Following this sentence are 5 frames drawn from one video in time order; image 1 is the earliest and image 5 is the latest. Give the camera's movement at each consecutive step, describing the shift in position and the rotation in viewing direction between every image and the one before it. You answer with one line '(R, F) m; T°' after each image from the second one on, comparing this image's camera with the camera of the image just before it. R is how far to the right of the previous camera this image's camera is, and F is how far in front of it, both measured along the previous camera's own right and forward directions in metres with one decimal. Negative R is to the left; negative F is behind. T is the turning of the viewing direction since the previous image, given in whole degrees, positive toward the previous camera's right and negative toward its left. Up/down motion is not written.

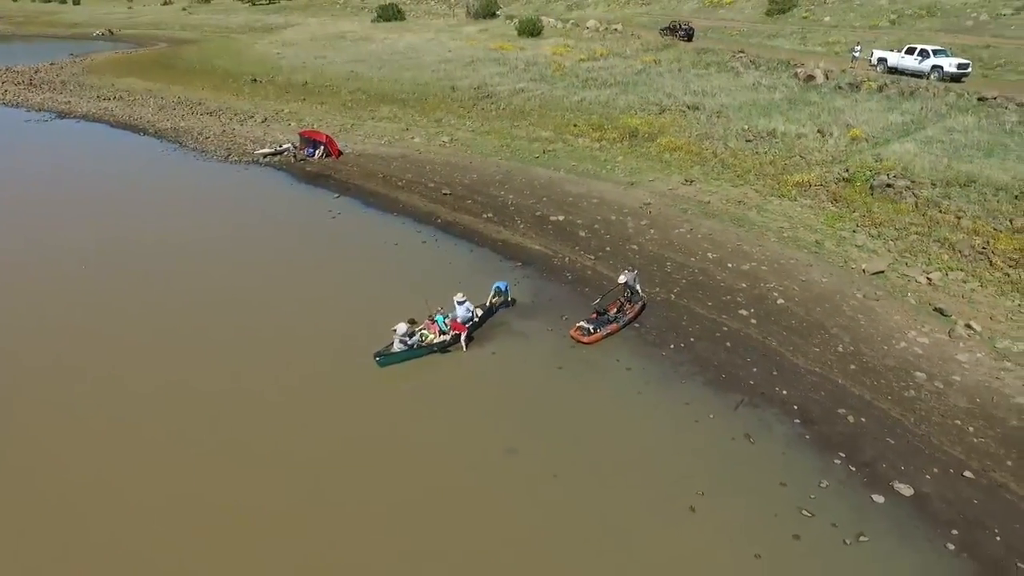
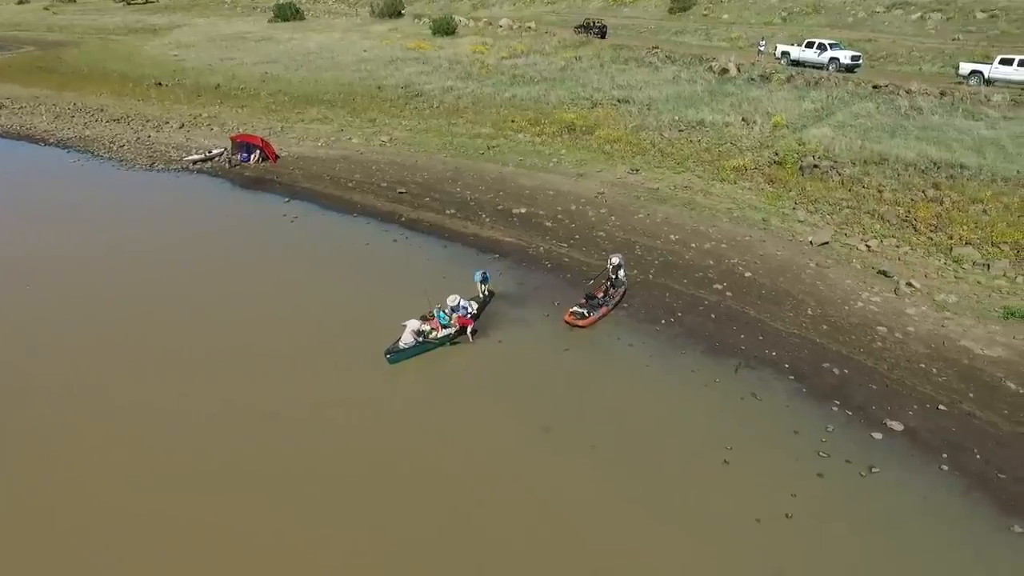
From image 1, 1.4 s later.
(-2.5, -0.6) m; +9°
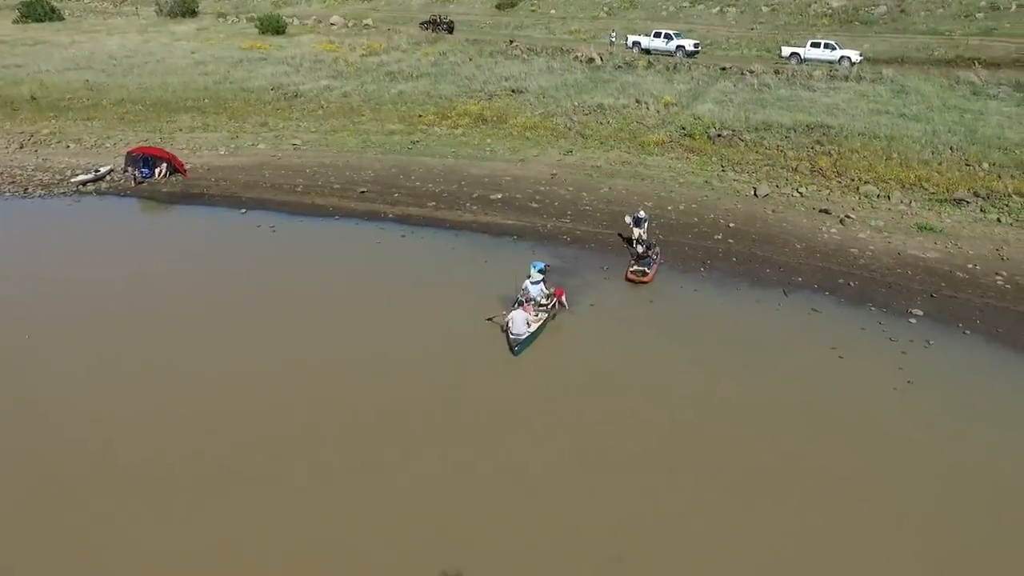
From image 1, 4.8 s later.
(-8.1, +0.4) m; +22°
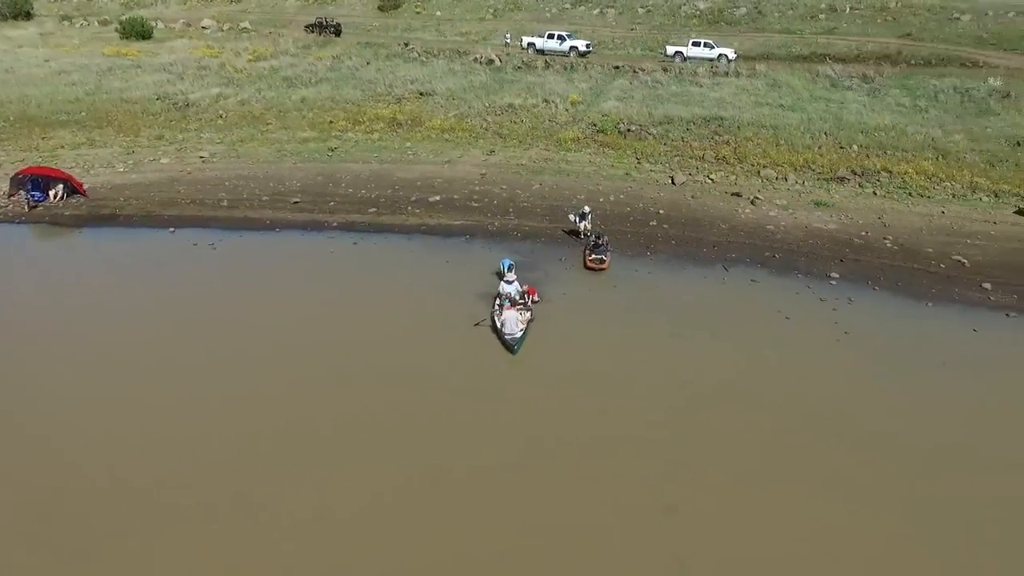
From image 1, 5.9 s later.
(-3.1, -0.2) m; +12°
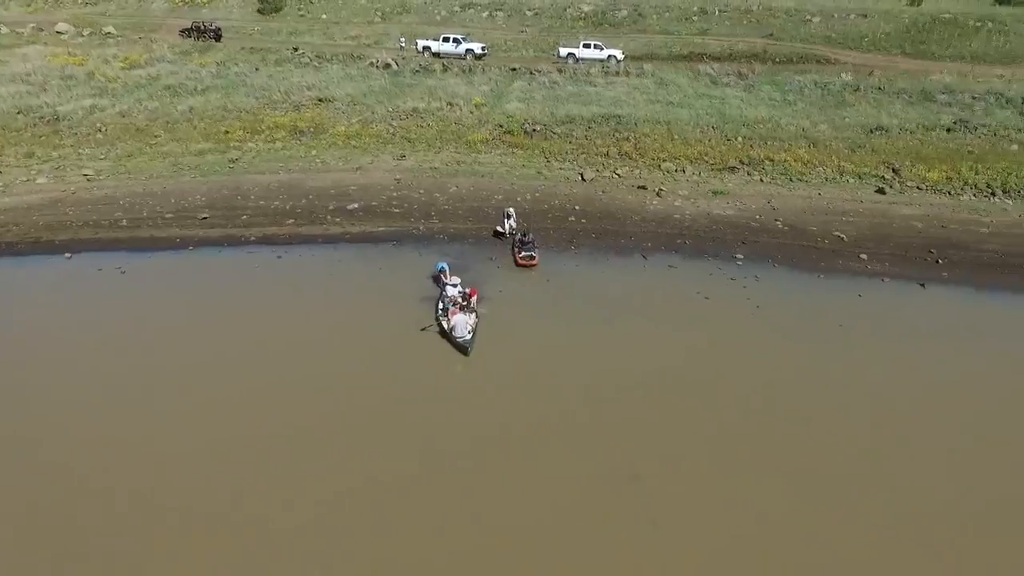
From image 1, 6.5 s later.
(-1.7, +0.1) m; +10°
